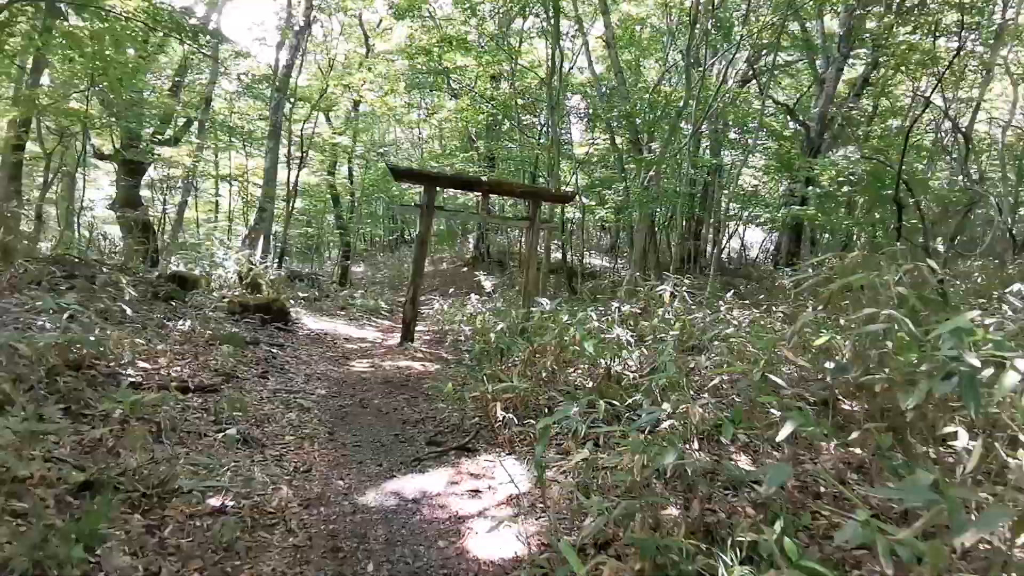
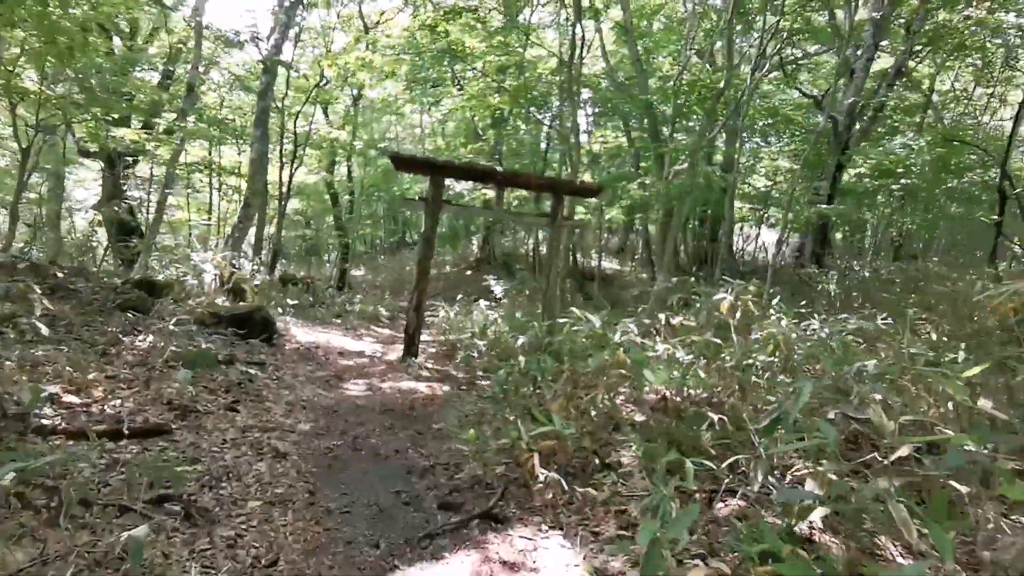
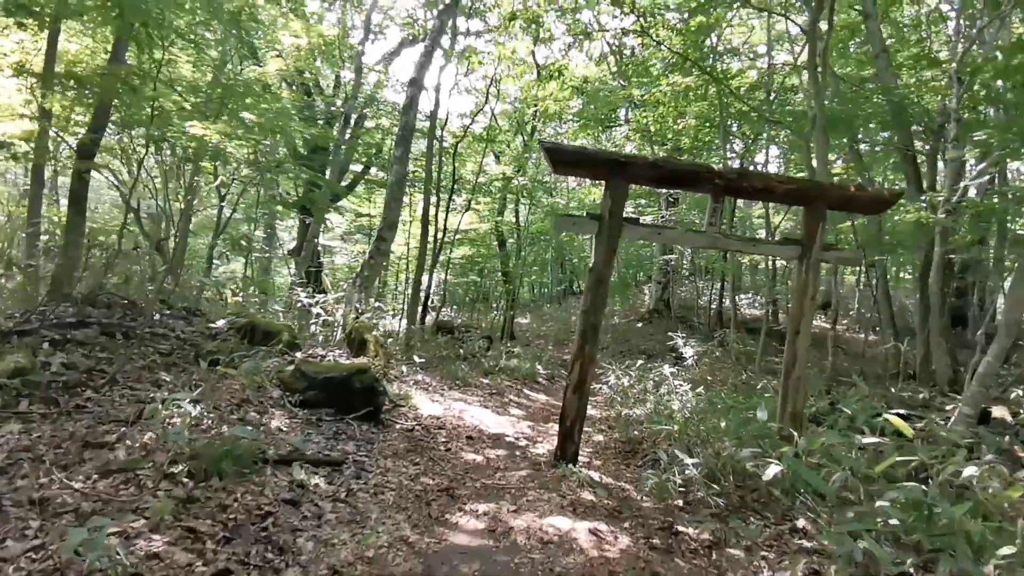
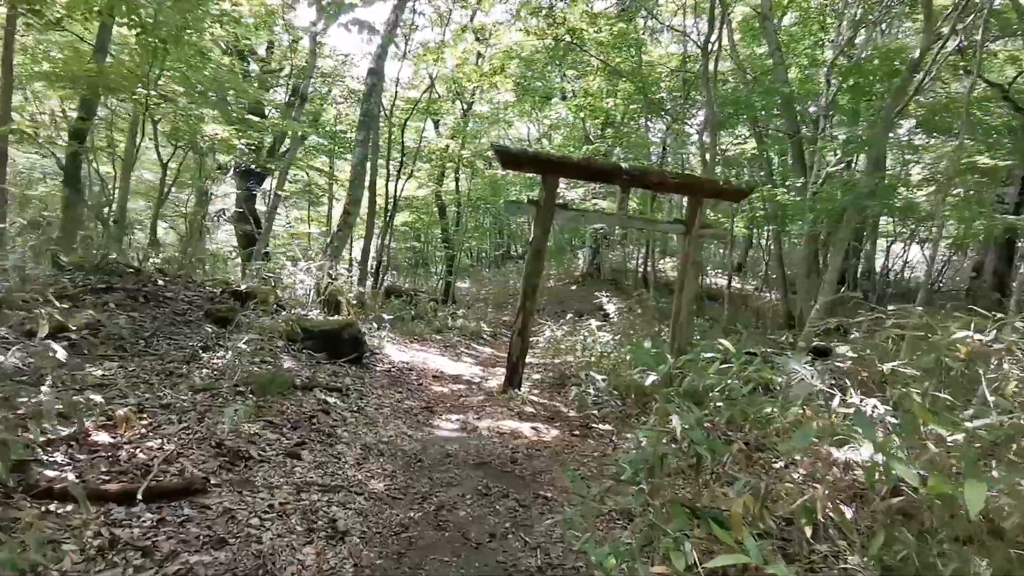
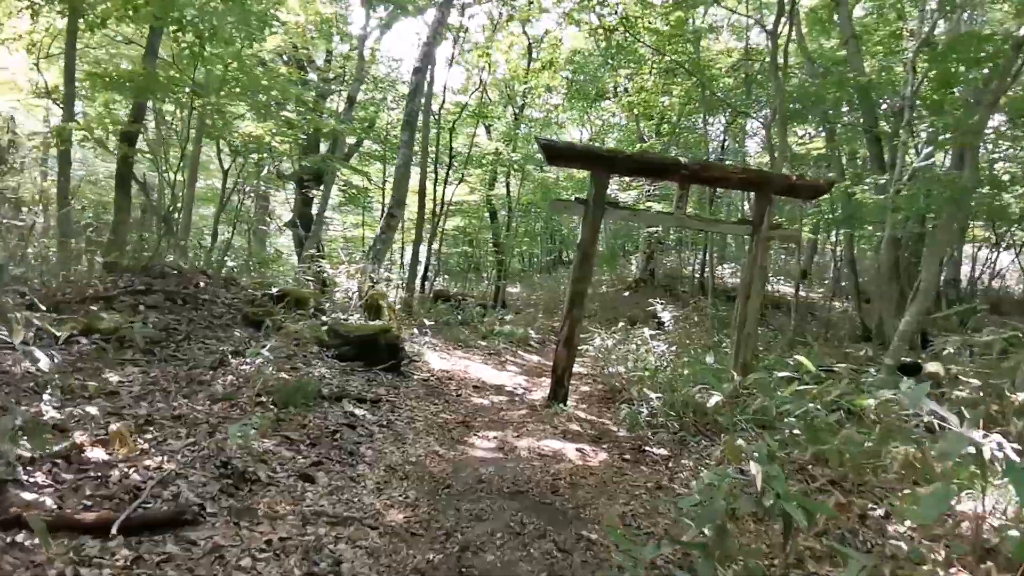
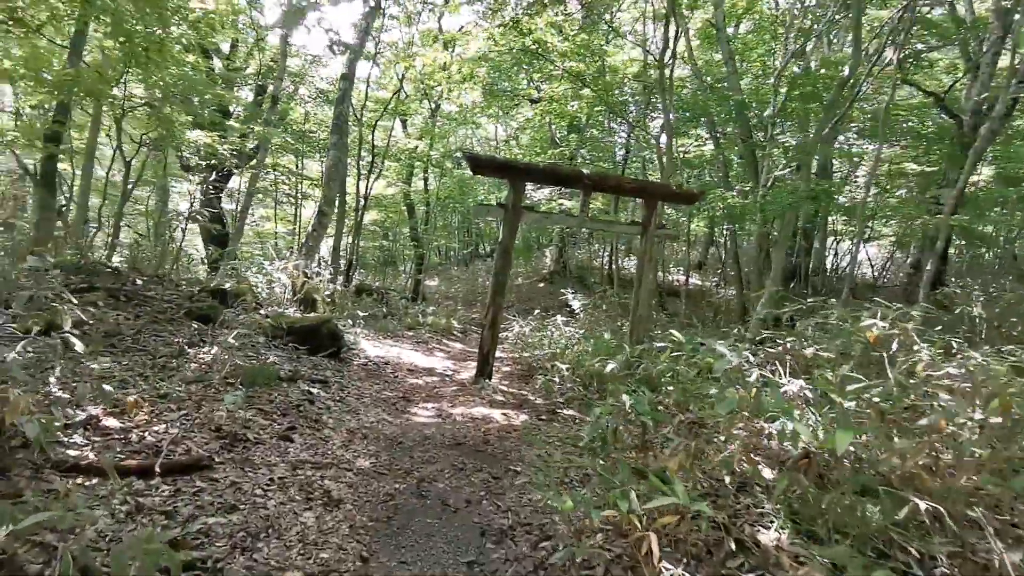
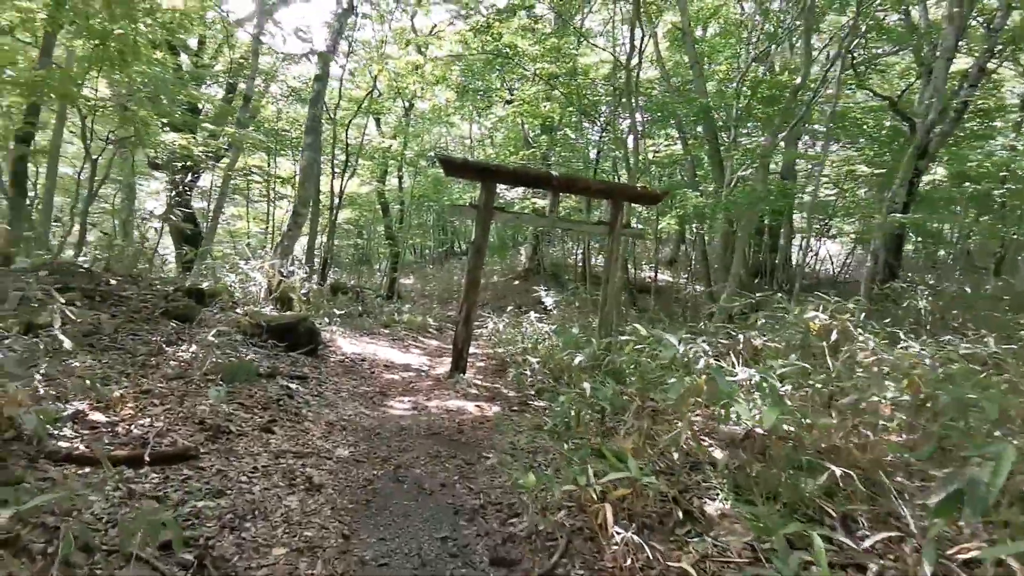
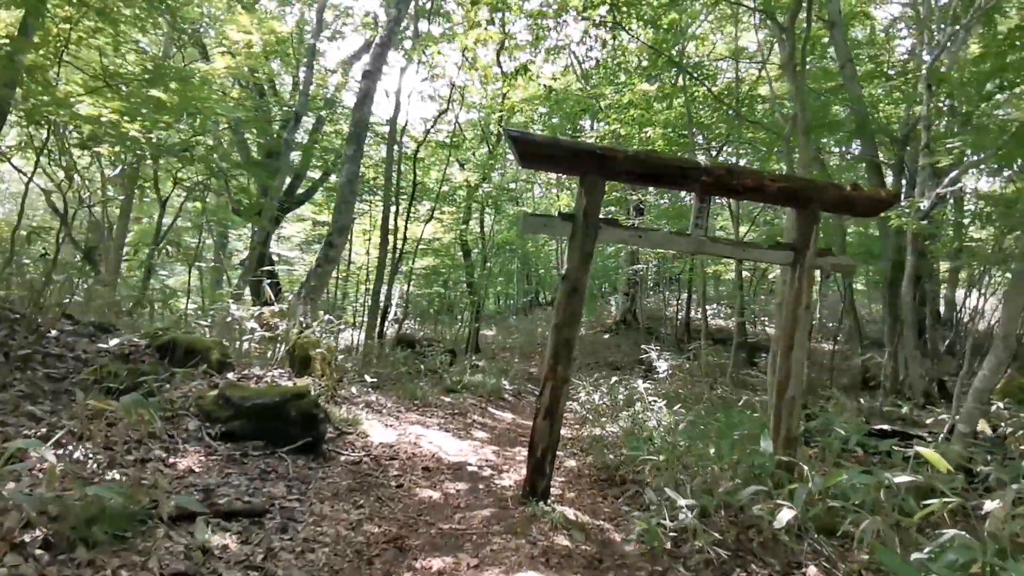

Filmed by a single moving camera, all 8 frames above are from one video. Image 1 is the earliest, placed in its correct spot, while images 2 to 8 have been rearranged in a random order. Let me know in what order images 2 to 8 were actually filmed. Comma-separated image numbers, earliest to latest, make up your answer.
2, 7, 6, 4, 5, 3, 8
